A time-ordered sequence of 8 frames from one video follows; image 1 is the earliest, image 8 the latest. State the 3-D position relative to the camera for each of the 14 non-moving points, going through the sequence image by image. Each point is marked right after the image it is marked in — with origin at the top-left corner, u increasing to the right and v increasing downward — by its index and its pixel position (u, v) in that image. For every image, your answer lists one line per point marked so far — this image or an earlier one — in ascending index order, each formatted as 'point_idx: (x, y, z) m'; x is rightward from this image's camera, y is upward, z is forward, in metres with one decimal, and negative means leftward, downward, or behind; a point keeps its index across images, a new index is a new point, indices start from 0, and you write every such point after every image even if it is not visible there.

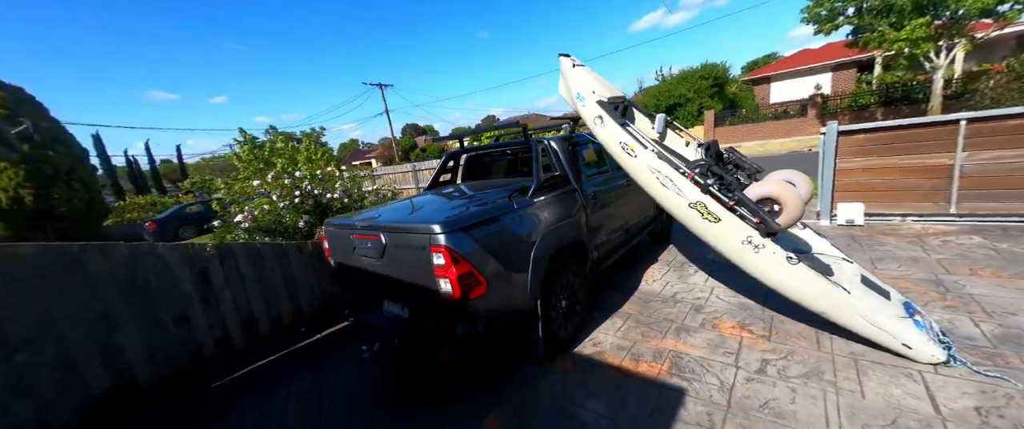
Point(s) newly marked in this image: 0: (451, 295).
0: (-0.4, -0.5, +2.3) m
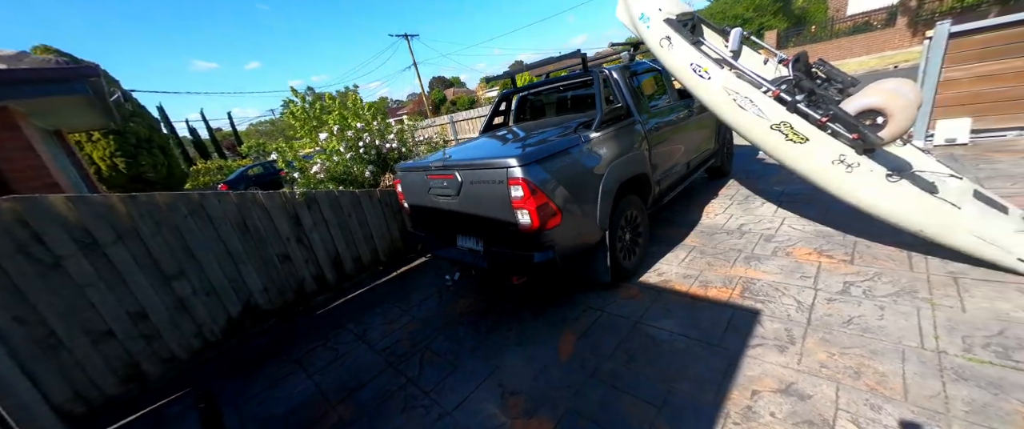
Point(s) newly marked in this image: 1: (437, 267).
0: (+0.2, 0.0, +2.4) m
1: (-0.9, -0.7, +4.2) m
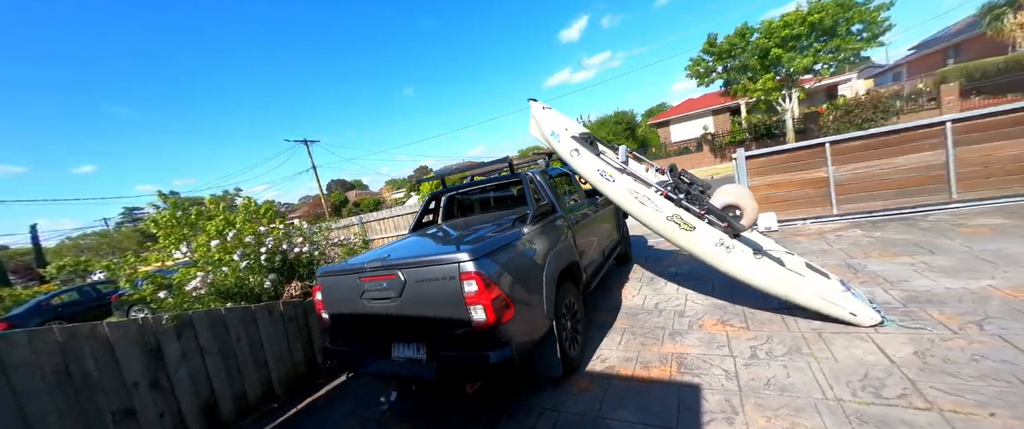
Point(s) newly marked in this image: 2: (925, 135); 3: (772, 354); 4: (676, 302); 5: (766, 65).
0: (-0.2, -0.7, +2.3) m
1: (-1.6, -1.8, +3.4) m
2: (+6.9, +1.3, +5.5) m
3: (+2.2, -1.2, +2.8) m
4: (+2.1, -1.1, +4.1) m
5: (+14.7, +8.6, +18.9) m
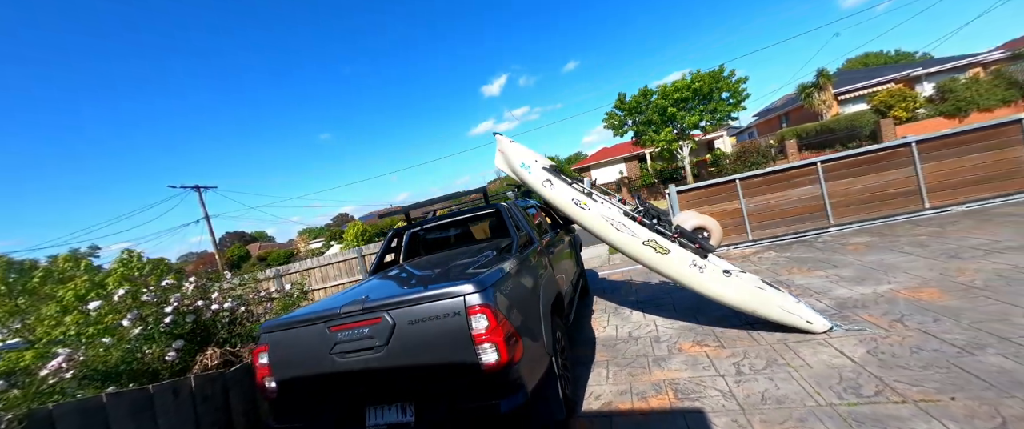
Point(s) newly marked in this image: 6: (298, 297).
0: (-0.1, -0.9, +2.0) m
1: (-1.7, -2.2, +2.7) m
2: (+6.1, +0.8, +6.9) m
3: (+2.1, -1.4, +2.9) m
4: (+1.7, -1.4, +4.2) m
5: (+10.5, +6.4, +22.4) m
6: (-2.8, -1.1, +5.0) m
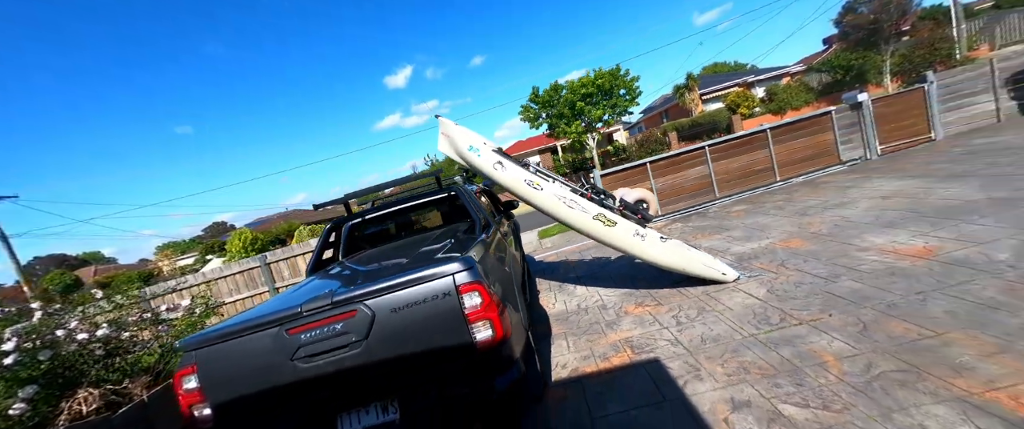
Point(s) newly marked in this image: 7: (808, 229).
0: (-0.1, -0.7, +1.9) m
1: (-1.8, -2.1, +2.2) m
2: (+4.5, +1.4, +8.1) m
3: (+1.8, -1.0, +3.4) m
4: (+1.1, -1.1, +4.6) m
5: (+4.6, +7.3, +24.2) m
6: (-3.4, -1.1, +4.2) m
7: (+4.2, -0.2, +4.7) m
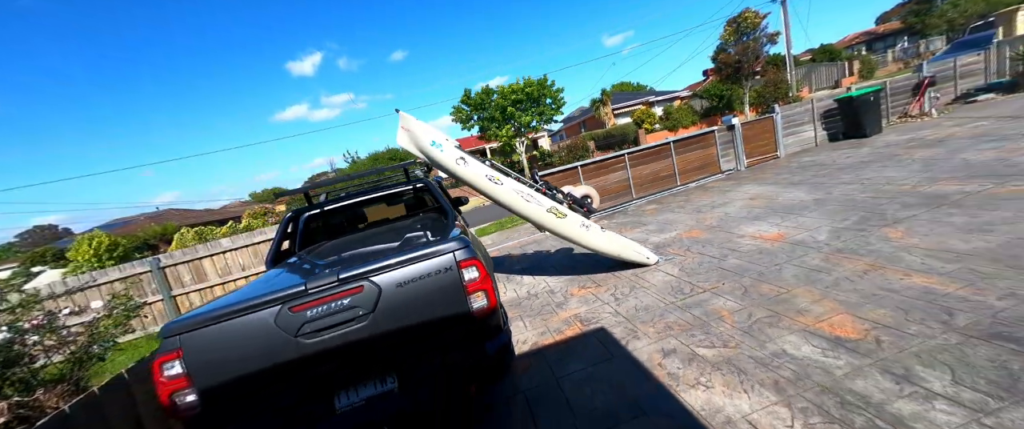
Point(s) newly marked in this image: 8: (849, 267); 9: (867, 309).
0: (-0.2, -0.6, +2.2) m
1: (-1.8, -2.0, +2.1) m
2: (+2.9, +1.4, +9.3) m
3: (+1.4, -1.0, +4.1) m
4: (+0.4, -1.1, +5.0) m
5: (-0.7, +7.2, +25.0) m
6: (-3.9, -1.0, +3.6) m
7: (+3.4, -0.1, +5.9) m
8: (+3.4, -0.5, +3.4) m
9: (+2.9, -0.8, +2.7) m
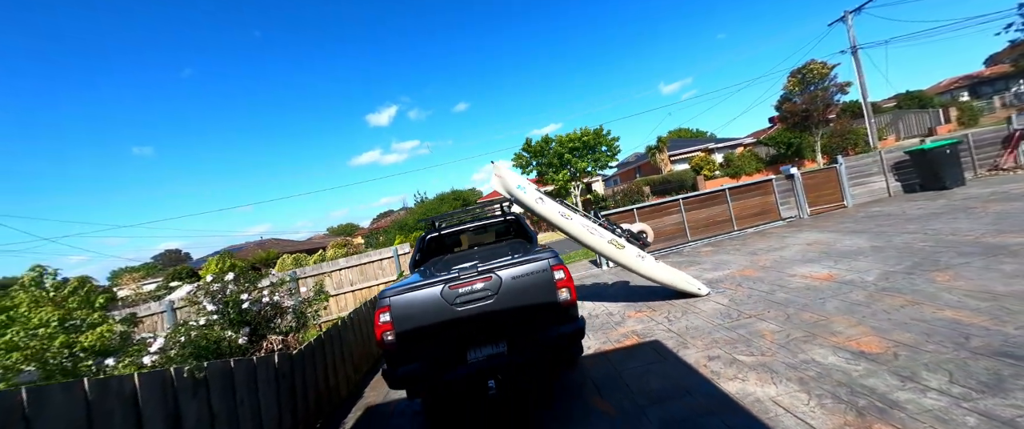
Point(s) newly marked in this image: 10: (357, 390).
0: (+0.6, -0.8, +3.2) m
1: (-1.2, -2.1, +3.1) m
2: (+4.8, +0.2, +9.9) m
3: (+2.3, -1.5, +4.8) m
4: (+1.5, -1.6, +5.8) m
5: (+3.8, +4.0, +26.6) m
6: (-3.0, -1.2, +5.1) m
7: (+4.6, -0.9, +6.3) m
8: (+4.3, -1.0, +3.8) m
9: (+3.7, -1.1, +3.2) m
10: (-2.2, -2.5, +4.7) m
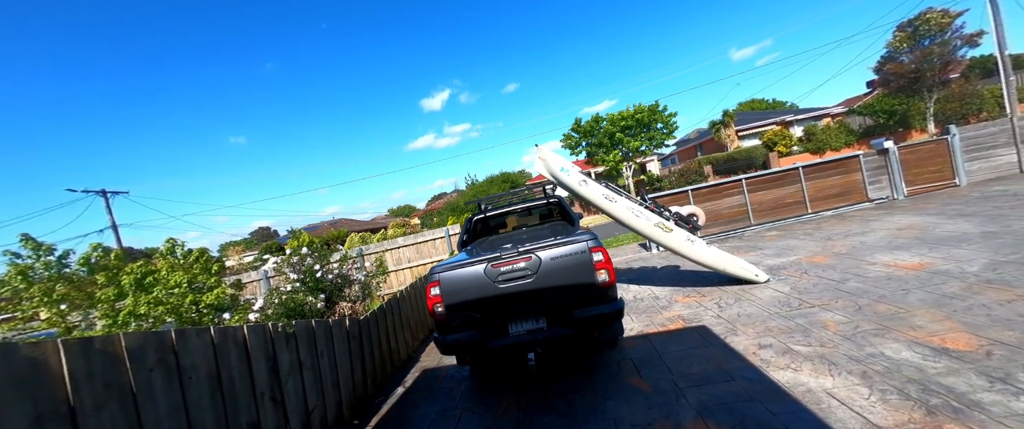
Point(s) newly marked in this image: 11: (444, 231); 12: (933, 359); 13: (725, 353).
0: (+0.9, -0.6, +3.2) m
1: (-0.8, -1.9, +3.5) m
2: (+6.1, +0.7, +9.2) m
3: (+3.0, -1.2, +4.5) m
4: (+2.3, -1.3, +5.7) m
5: (+7.7, +5.4, +25.6) m
6: (-2.2, -1.0, +5.7) m
7: (+5.4, -0.6, +5.7) m
8: (+4.7, -0.8, +3.3) m
9: (+4.0, -1.0, +2.8) m
10: (-1.5, -2.2, +5.3) m
11: (-2.0, -0.5, +10.0) m
12: (+3.3, -1.1, +2.6) m
13: (+2.2, -1.4, +3.4) m
